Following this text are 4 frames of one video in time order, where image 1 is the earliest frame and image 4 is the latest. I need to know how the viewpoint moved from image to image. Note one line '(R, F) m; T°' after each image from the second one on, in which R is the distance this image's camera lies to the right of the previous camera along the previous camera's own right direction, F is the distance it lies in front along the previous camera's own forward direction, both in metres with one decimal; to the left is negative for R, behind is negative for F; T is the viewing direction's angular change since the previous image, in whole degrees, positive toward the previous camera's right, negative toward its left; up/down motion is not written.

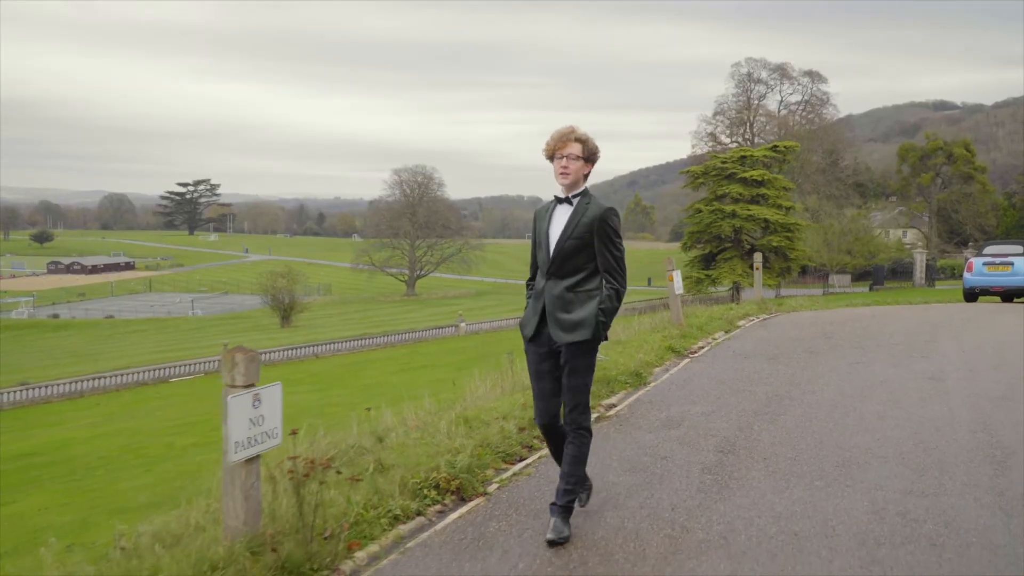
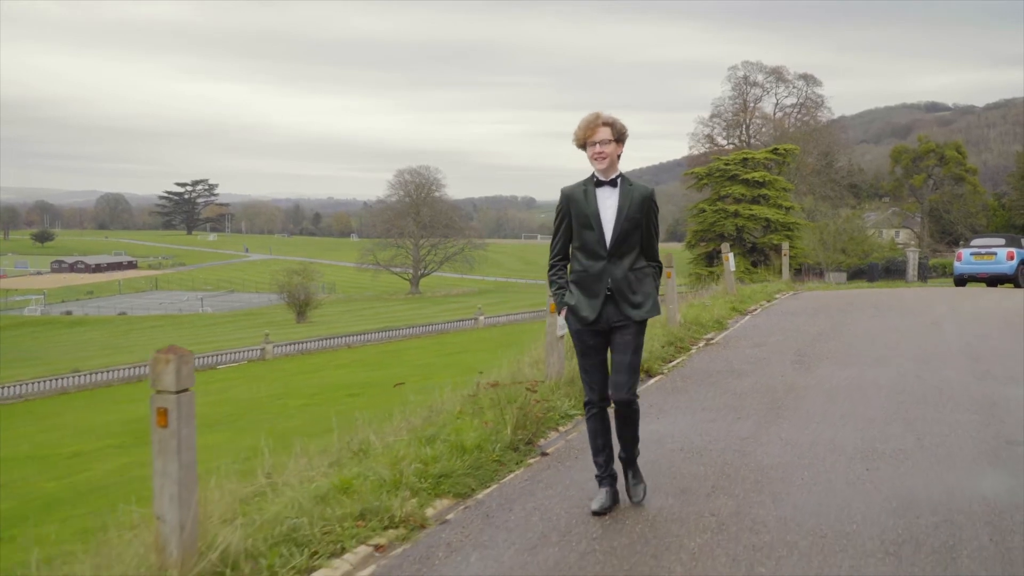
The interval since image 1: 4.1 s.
(-2.1, -3.8) m; 0°
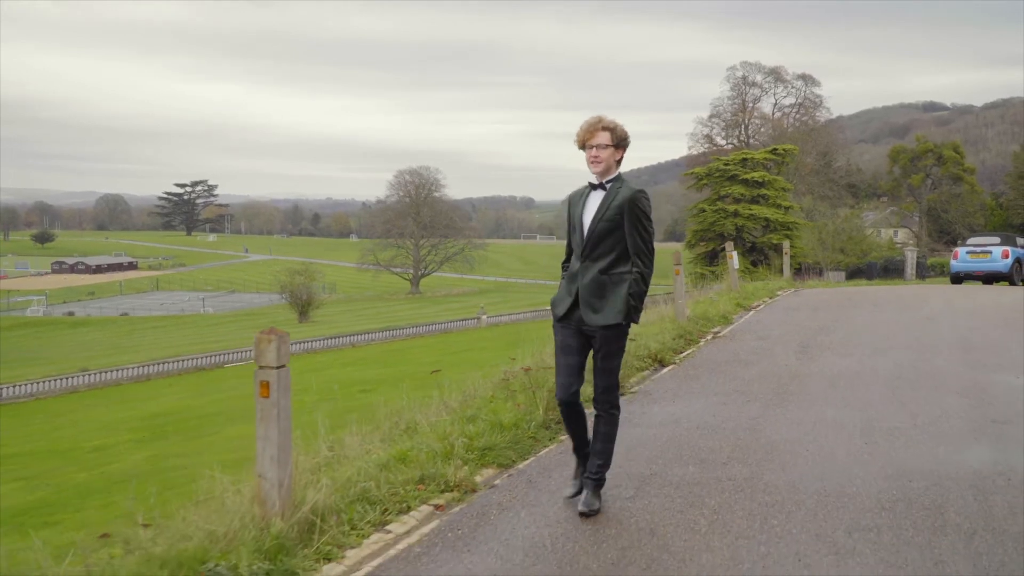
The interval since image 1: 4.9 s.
(-0.3, -0.7) m; 0°
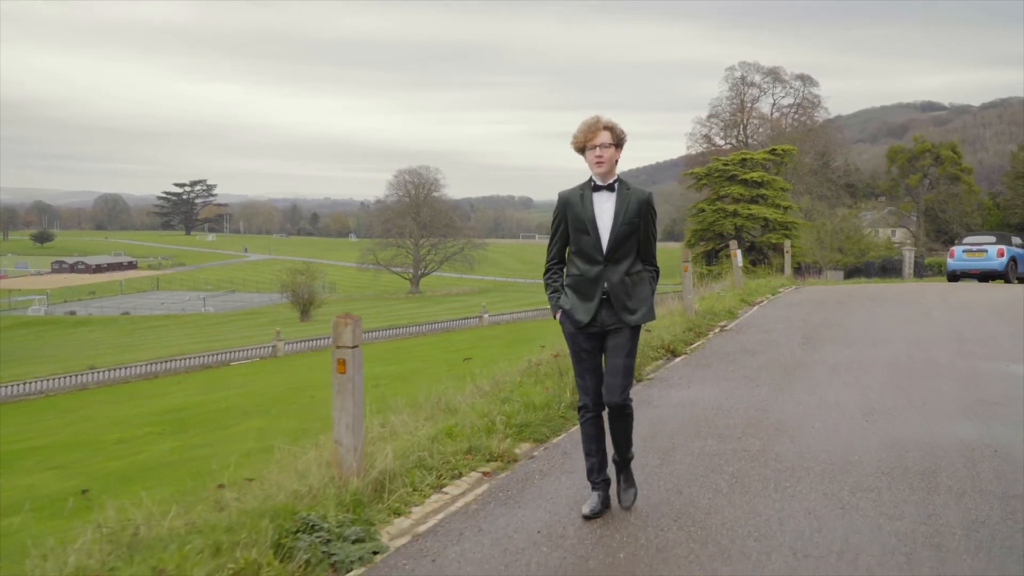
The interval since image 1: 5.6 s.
(-0.3, -0.7) m; 0°
